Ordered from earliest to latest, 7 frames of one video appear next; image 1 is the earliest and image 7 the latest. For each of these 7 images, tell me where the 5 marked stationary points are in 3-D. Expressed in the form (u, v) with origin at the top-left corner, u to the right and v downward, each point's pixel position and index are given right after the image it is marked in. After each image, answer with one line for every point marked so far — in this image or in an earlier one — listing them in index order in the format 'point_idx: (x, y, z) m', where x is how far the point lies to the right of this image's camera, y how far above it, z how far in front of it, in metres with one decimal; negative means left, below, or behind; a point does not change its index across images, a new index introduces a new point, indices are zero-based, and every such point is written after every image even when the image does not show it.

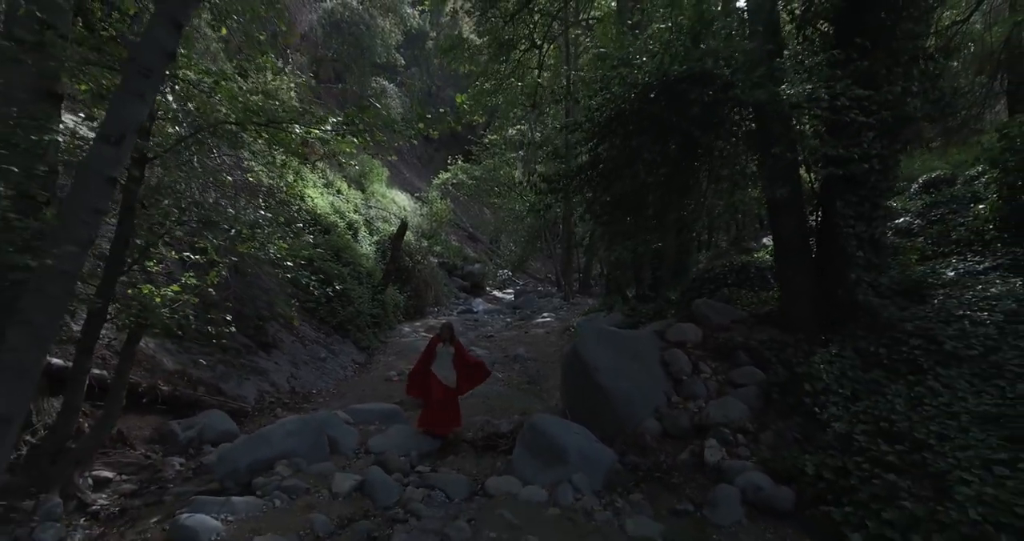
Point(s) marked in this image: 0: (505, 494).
0: (0.0, -1.5, +4.3) m
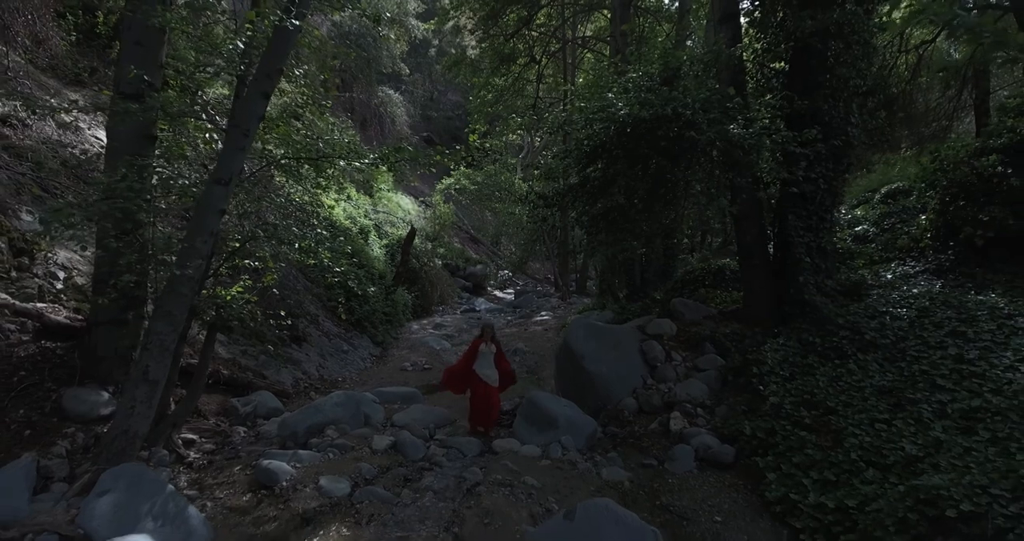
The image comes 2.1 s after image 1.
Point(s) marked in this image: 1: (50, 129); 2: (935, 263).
0: (0.0, -1.5, +5.5) m
1: (-5.5, +1.6, +7.8) m
2: (+5.1, +0.1, +7.9) m
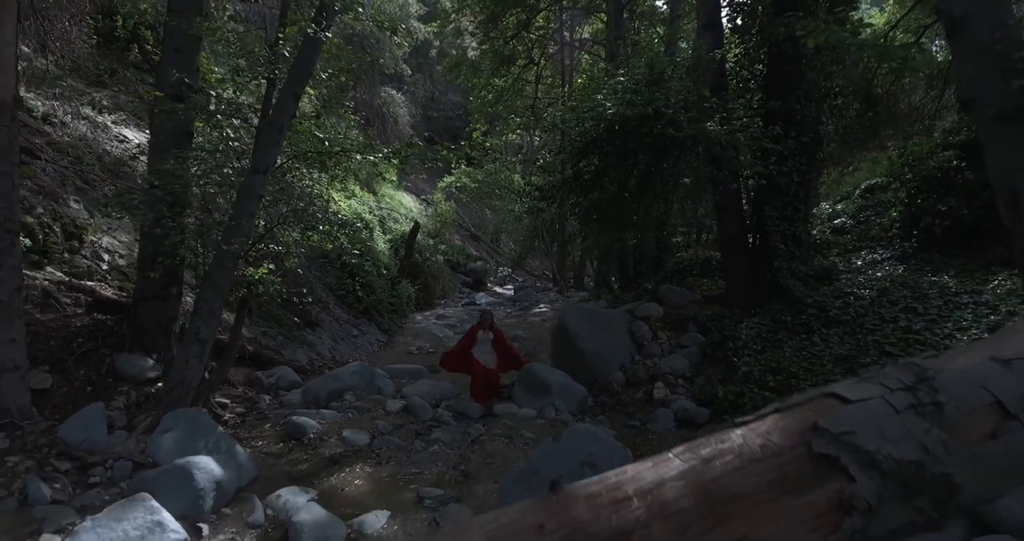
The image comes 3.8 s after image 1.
0: (0.0, -1.3, +6.2) m
1: (-5.5, +1.8, +8.4) m
2: (+5.0, +0.3, +8.6) m
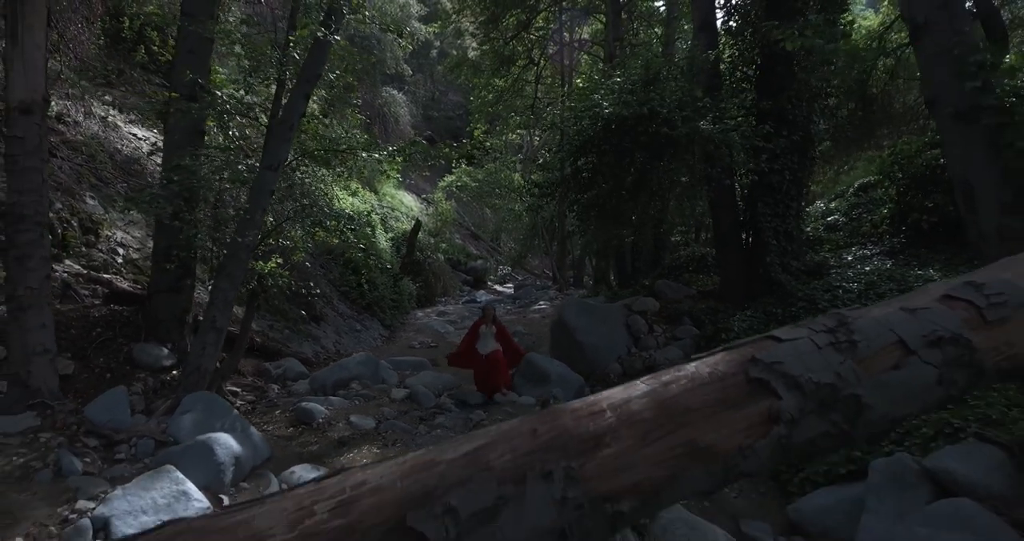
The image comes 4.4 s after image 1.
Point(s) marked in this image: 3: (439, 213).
0: (0.0, -1.3, +6.4) m
1: (-5.5, +1.9, +8.7) m
2: (+5.0, +0.3, +8.8) m
3: (-2.1, +1.6, +18.8) m
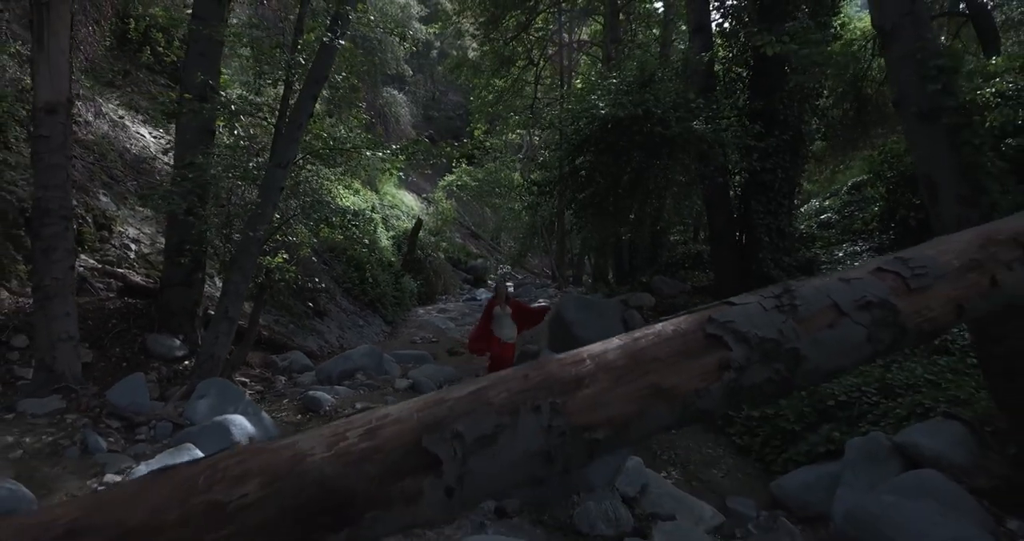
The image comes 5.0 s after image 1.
0: (-0.1, -1.2, +6.7) m
1: (-5.5, +1.9, +8.9) m
2: (+5.0, +0.4, +9.0) m
3: (-2.1, +1.7, +19.0) m
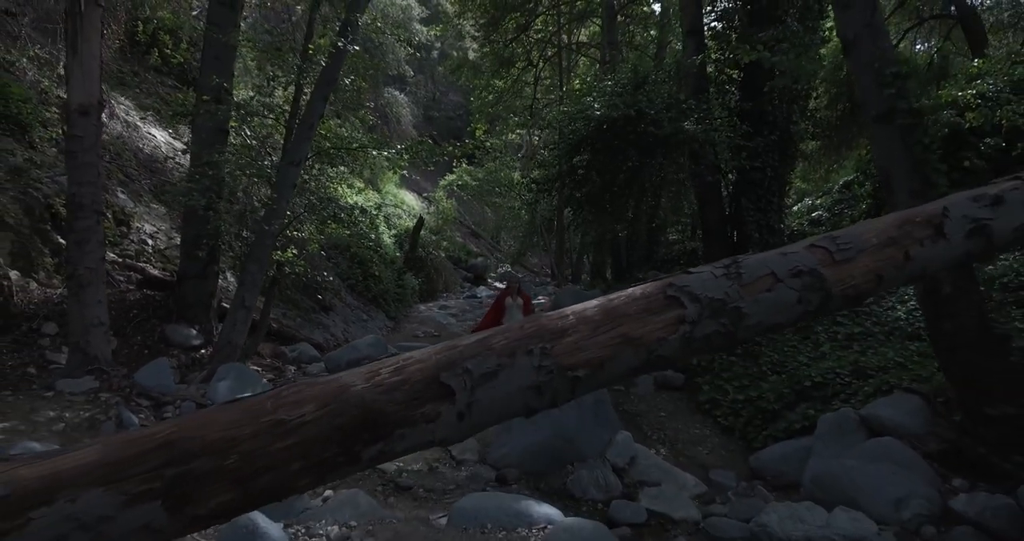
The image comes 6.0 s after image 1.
0: (-0.1, -1.1, +7.0) m
1: (-5.5, +2.0, +9.2) m
2: (+5.0, +0.5, +9.4) m
3: (-2.1, +1.8, +19.4) m
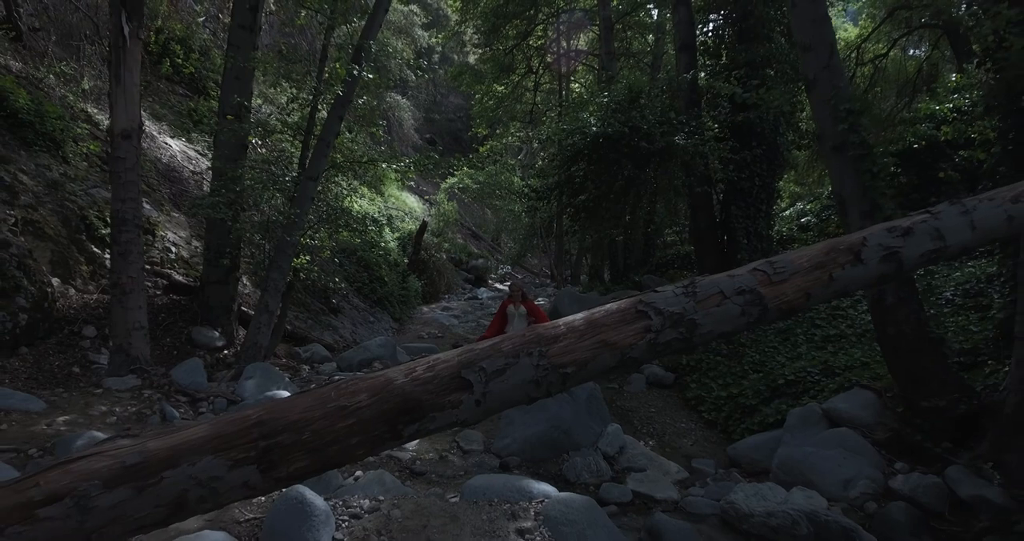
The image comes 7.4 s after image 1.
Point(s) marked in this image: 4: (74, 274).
0: (0.0, -1.2, +7.5) m
1: (-5.5, +1.9, +9.7) m
2: (+5.0, +0.4, +9.9) m
3: (-2.1, +1.7, +19.9) m
4: (-4.2, 0.0, +6.3) m
